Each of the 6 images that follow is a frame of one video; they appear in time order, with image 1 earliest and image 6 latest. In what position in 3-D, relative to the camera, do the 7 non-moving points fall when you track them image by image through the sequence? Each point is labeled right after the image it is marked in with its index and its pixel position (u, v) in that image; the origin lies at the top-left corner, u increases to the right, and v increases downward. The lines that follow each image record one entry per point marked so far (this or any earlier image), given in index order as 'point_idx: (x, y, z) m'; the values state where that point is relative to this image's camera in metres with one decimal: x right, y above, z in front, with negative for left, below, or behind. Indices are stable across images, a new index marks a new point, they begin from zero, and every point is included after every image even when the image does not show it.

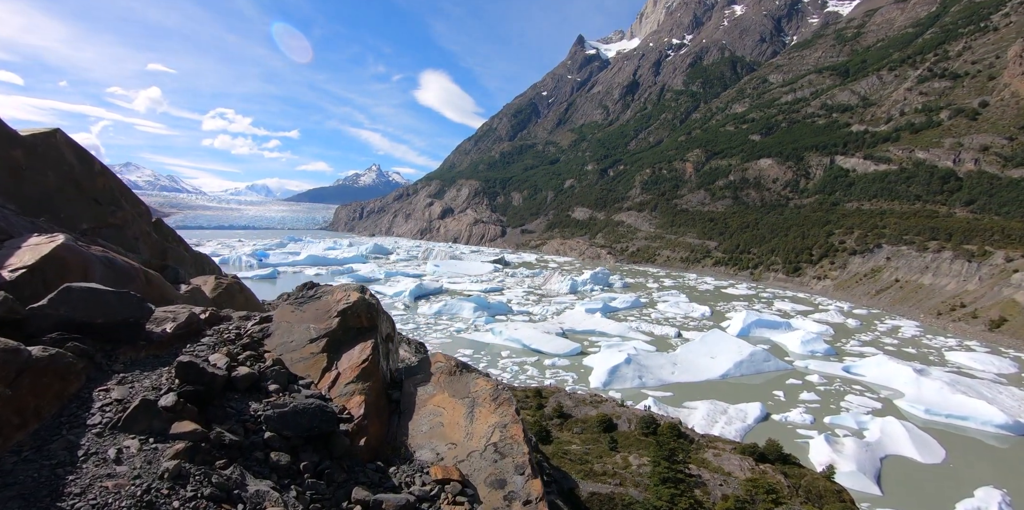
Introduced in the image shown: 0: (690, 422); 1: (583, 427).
0: (+6.2, -6.2, +15.4) m
1: (+2.1, -5.8, +14.0) m
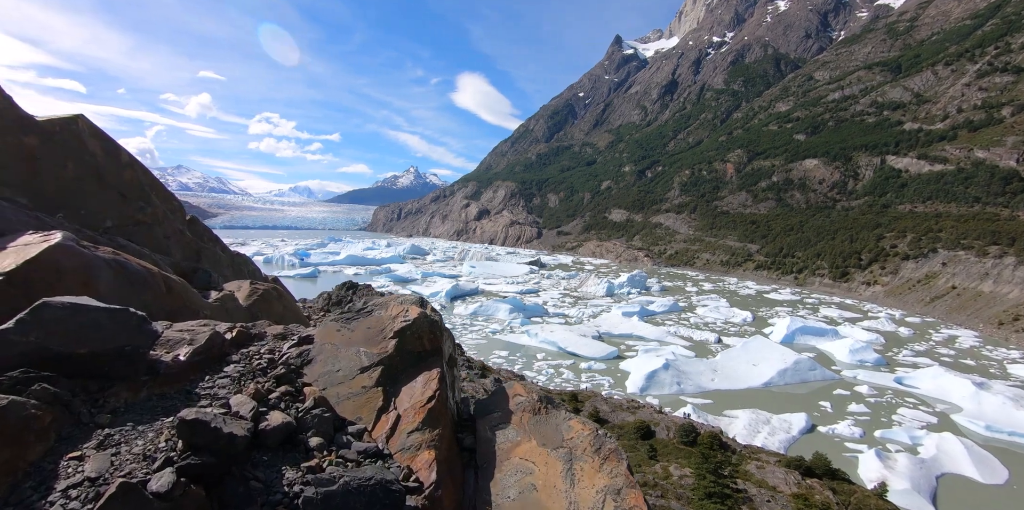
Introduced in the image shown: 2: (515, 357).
0: (+7.5, -6.3, +14.8) m
1: (+3.3, -5.8, +13.6) m
2: (+0.3, -4.8, +20.0) m
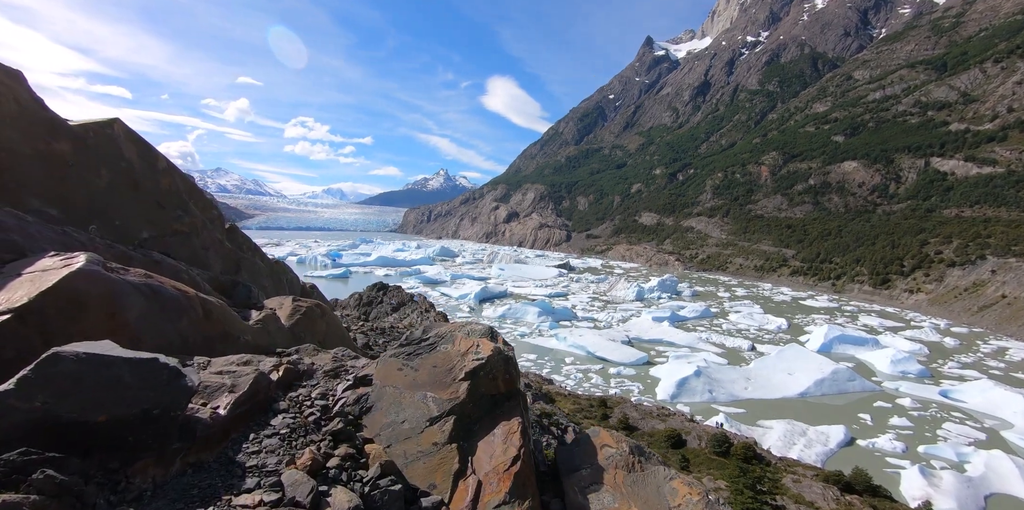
0: (+8.5, -6.4, +14.3) m
1: (+4.3, -5.9, +13.3) m
2: (+1.6, -5.0, +19.8) m
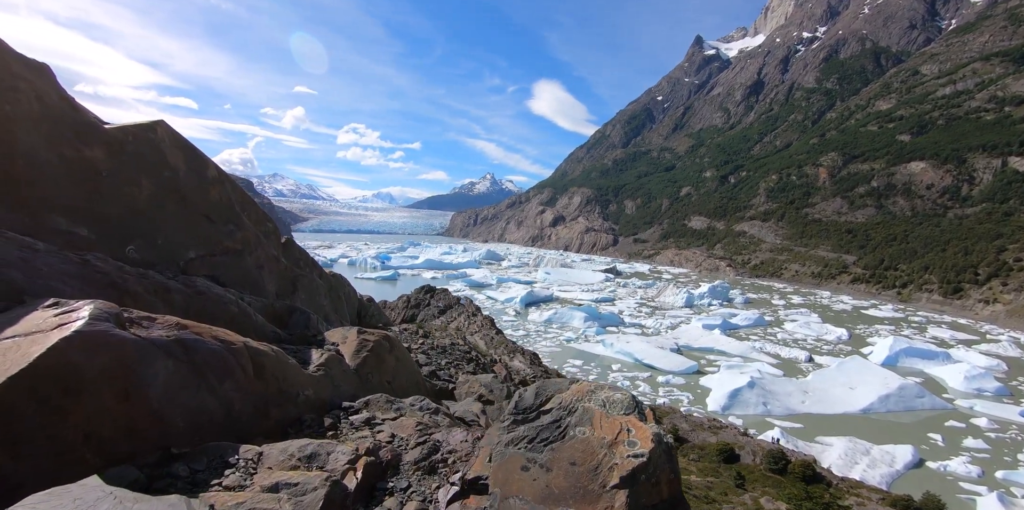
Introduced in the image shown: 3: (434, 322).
0: (+10.1, -6.5, +13.4) m
1: (+5.8, -6.0, +12.7) m
2: (+3.5, -5.2, +19.4) m
3: (-3.2, -2.8, +17.8) m
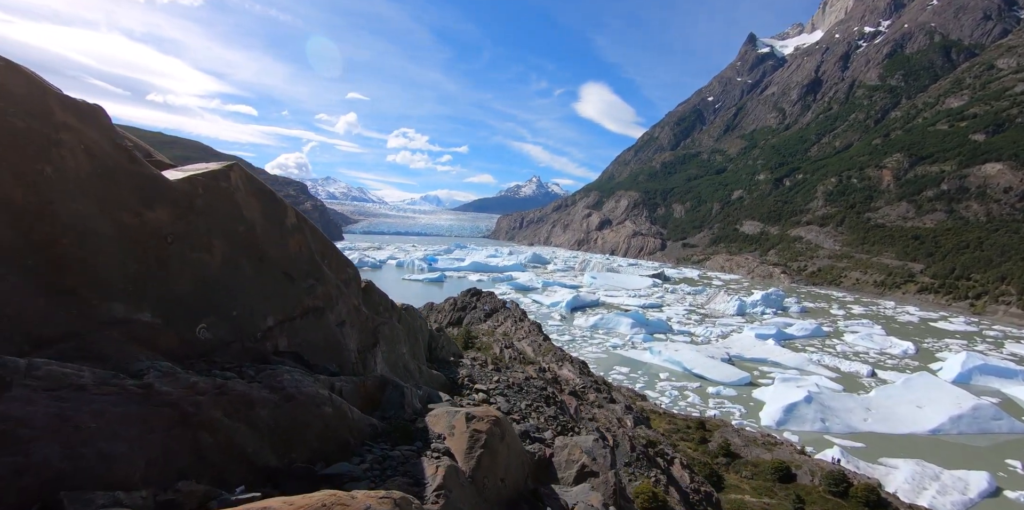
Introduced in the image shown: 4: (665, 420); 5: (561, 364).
0: (+11.5, -6.7, +12.4) m
1: (+7.2, -6.1, +12.0) m
2: (+5.4, -5.4, +18.9) m
3: (-1.4, -3.0, +17.7) m
4: (+5.4, -5.8, +14.7) m
5: (+1.6, -3.6, +14.0) m
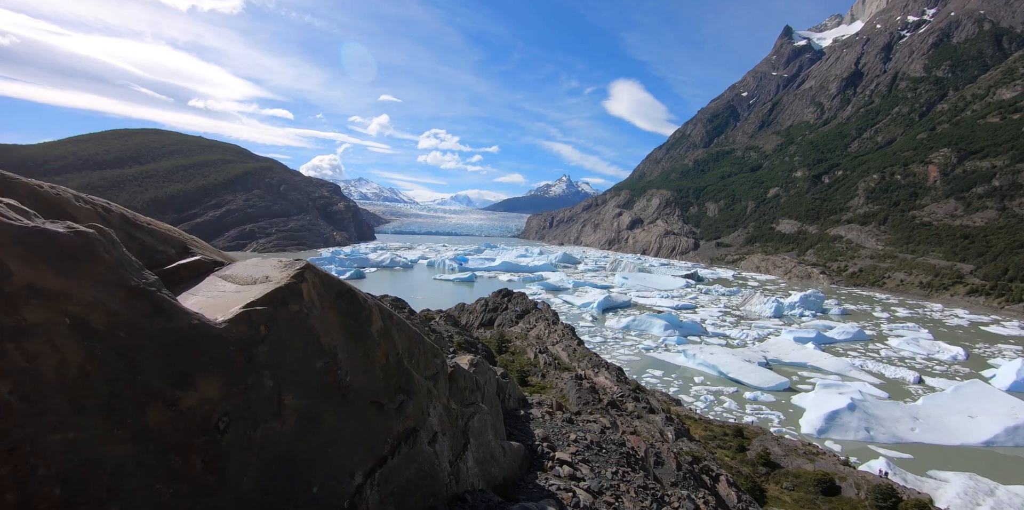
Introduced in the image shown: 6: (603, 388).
0: (+12.4, -6.6, +11.7) m
1: (+8.1, -6.0, +11.4) m
2: (+6.6, -5.5, +18.4) m
3: (-0.2, -3.0, +17.6) m
4: (+6.5, -5.8, +14.3) m
5: (+2.6, -3.6, +13.7) m
6: (+2.6, -3.7, +12.6) m
